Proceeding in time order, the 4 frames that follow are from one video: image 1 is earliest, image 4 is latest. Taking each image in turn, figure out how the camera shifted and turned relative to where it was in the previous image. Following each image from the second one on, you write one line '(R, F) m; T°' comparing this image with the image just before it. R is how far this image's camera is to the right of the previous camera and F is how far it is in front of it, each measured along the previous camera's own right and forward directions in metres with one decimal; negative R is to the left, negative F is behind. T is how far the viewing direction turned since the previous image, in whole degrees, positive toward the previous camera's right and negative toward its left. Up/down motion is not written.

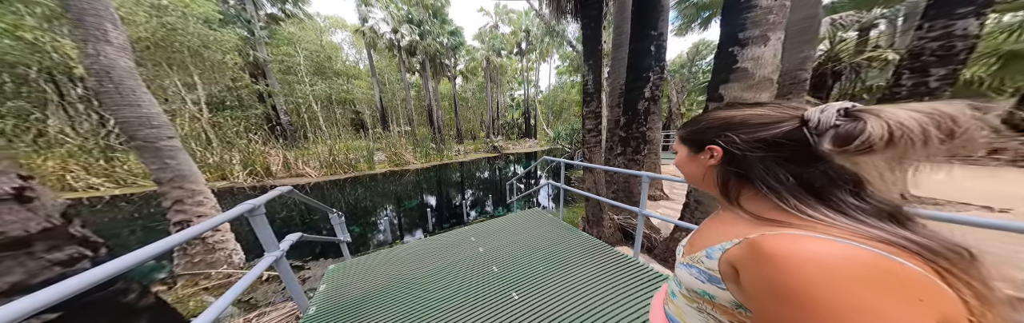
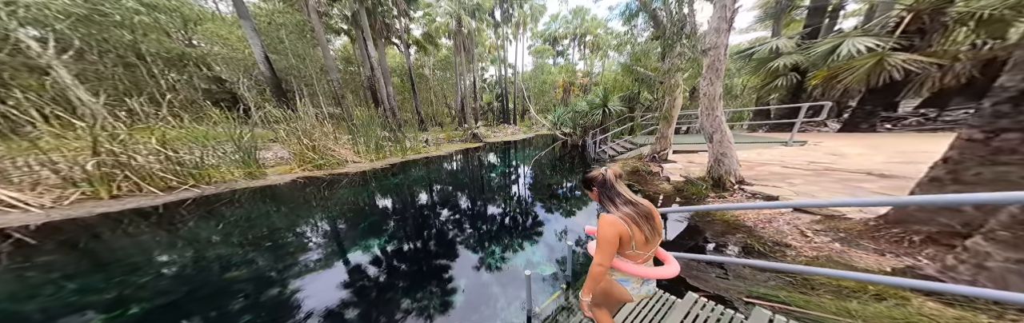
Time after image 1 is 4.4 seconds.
(-1.0, +2.6) m; +10°
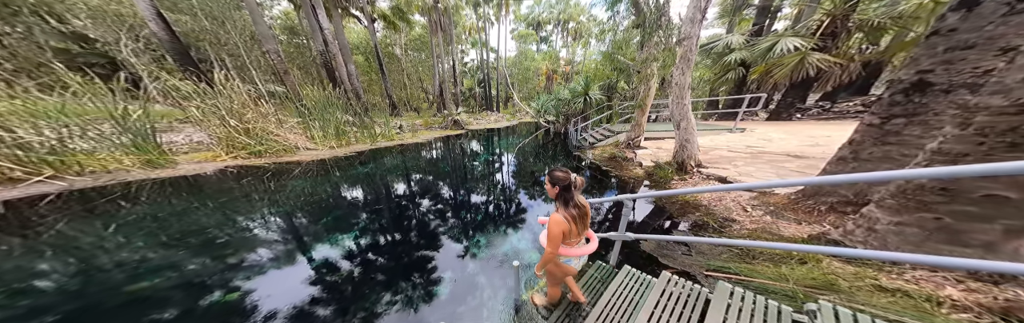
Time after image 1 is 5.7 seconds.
(+0.1, +0.1) m; +7°
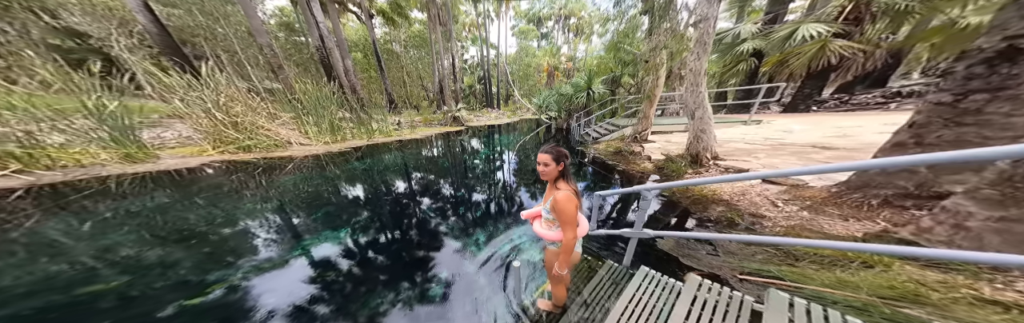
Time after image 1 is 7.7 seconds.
(0.0, +0.2) m; -1°
